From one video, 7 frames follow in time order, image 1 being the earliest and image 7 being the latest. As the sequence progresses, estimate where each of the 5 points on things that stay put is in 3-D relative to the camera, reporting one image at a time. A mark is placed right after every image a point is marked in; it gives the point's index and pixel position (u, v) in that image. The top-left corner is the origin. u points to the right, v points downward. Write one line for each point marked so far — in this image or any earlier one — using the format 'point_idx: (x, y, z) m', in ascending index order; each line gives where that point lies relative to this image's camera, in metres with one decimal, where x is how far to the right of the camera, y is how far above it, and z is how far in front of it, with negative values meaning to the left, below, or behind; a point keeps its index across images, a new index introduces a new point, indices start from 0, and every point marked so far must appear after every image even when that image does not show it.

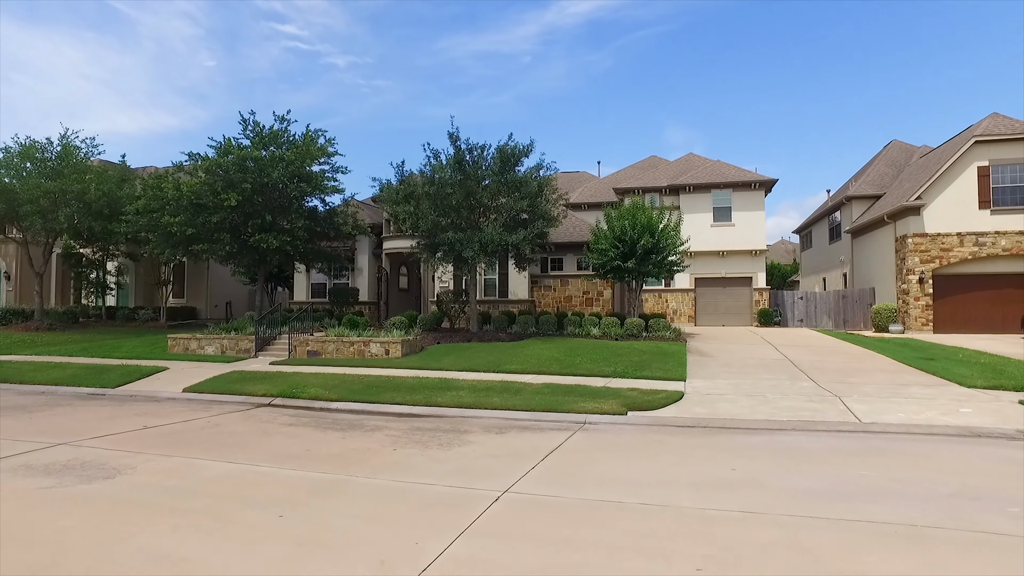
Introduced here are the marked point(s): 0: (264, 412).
0: (-4.2, -2.1, +10.5) m
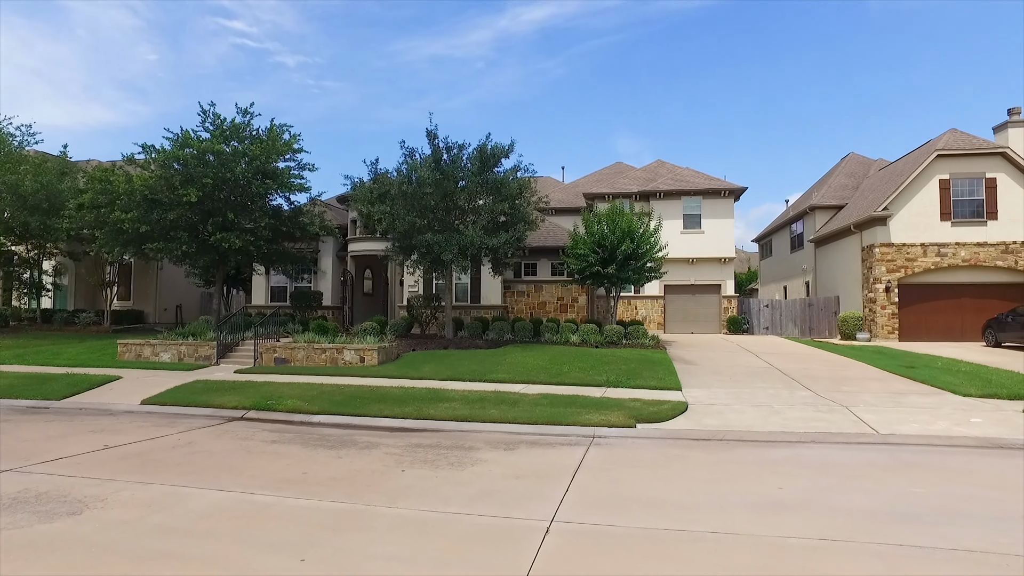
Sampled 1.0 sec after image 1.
0: (-4.2, -2.2, +9.5) m
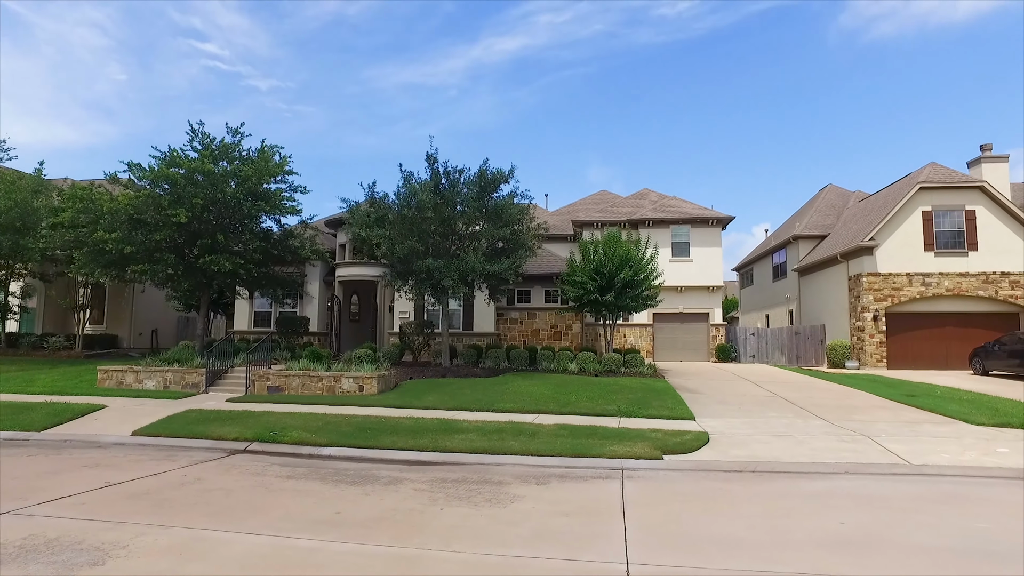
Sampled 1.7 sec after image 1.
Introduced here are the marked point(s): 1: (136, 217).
0: (-3.9, -2.5, +8.9) m
1: (-10.7, +2.1, +17.5) m
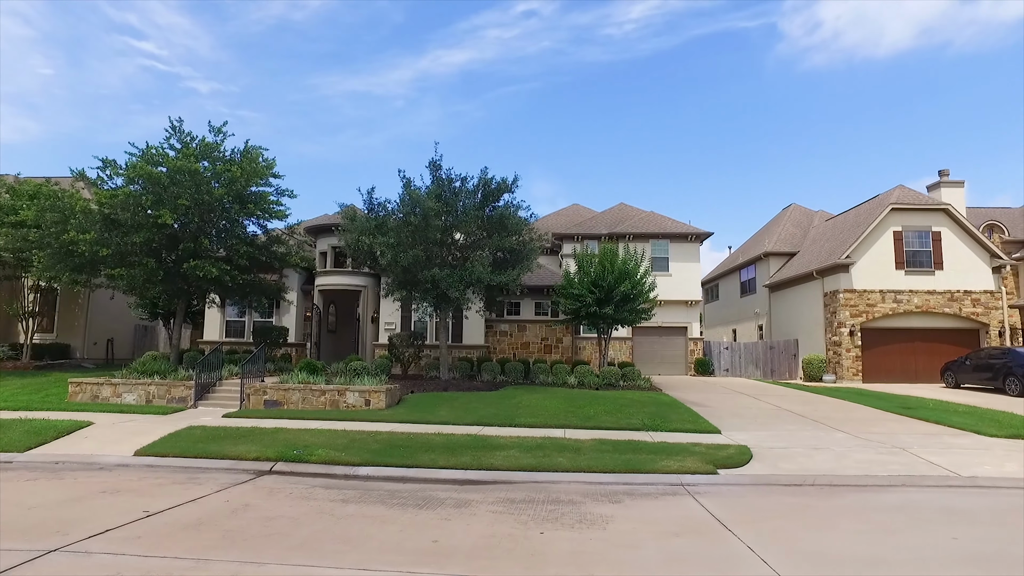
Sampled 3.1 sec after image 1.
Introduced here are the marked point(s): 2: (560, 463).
0: (-3.0, -2.6, +8.2) m
1: (-10.6, +1.9, +16.2) m
2: (+0.7, -2.7, +9.3) m
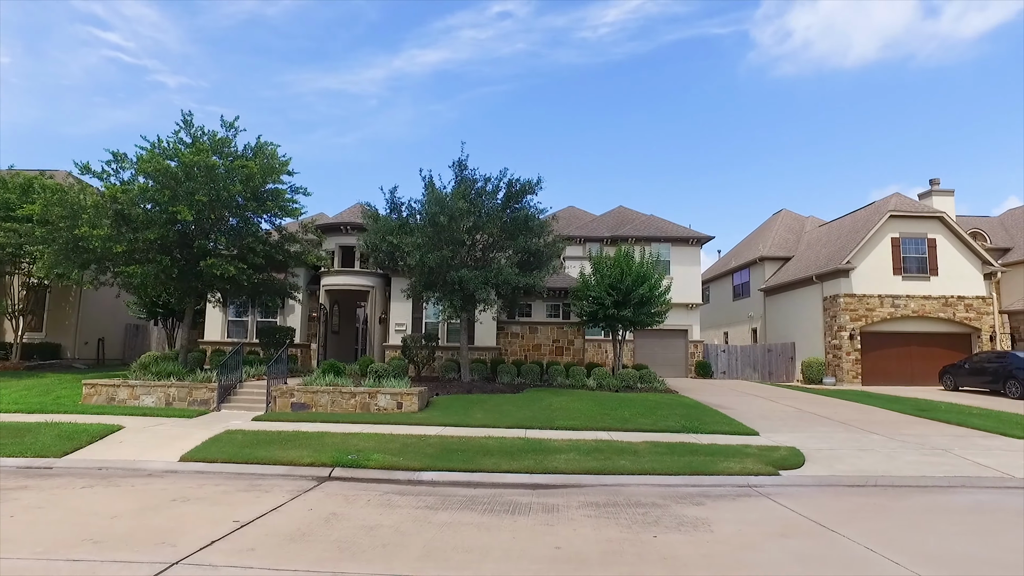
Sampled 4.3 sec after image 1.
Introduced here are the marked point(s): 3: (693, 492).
0: (-2.0, -2.6, +7.9) m
1: (-9.9, +1.9, +15.6) m
2: (+1.7, -2.7, +9.2) m
3: (+2.4, -2.8, +8.2) m
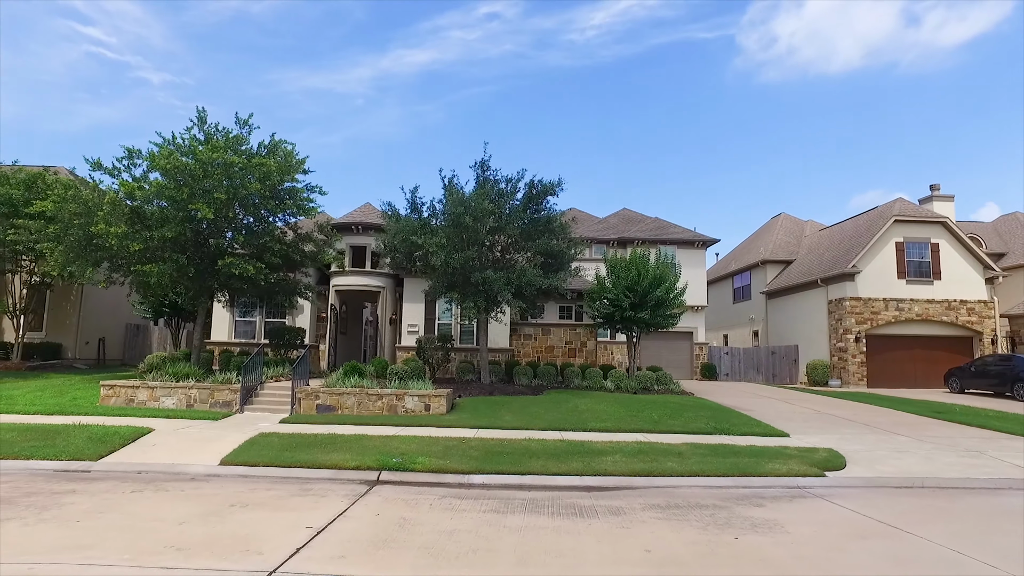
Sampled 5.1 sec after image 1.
0: (-1.3, -2.6, +7.8) m
1: (-9.4, +2.0, +15.2) m
2: (+2.4, -2.7, +9.2) m
3: (+3.2, -2.8, +8.2) m
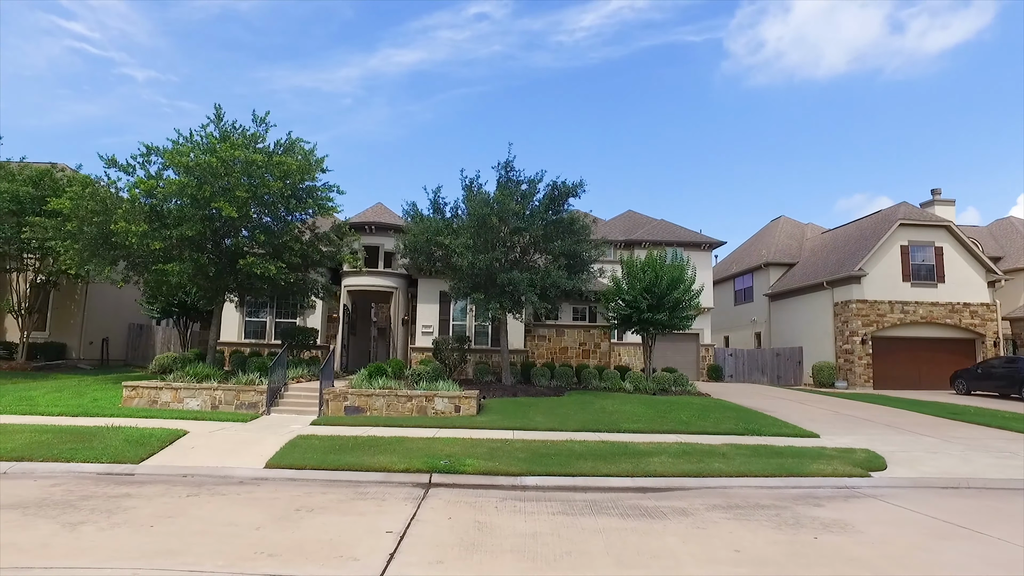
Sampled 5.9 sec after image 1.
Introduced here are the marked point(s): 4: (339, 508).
0: (-0.5, -2.6, +7.7) m
1: (-8.7, +2.0, +15.0) m
2: (+3.2, -2.8, +9.2) m
3: (+3.9, -2.8, +8.2) m
4: (-2.0, -2.5, +7.1) m
